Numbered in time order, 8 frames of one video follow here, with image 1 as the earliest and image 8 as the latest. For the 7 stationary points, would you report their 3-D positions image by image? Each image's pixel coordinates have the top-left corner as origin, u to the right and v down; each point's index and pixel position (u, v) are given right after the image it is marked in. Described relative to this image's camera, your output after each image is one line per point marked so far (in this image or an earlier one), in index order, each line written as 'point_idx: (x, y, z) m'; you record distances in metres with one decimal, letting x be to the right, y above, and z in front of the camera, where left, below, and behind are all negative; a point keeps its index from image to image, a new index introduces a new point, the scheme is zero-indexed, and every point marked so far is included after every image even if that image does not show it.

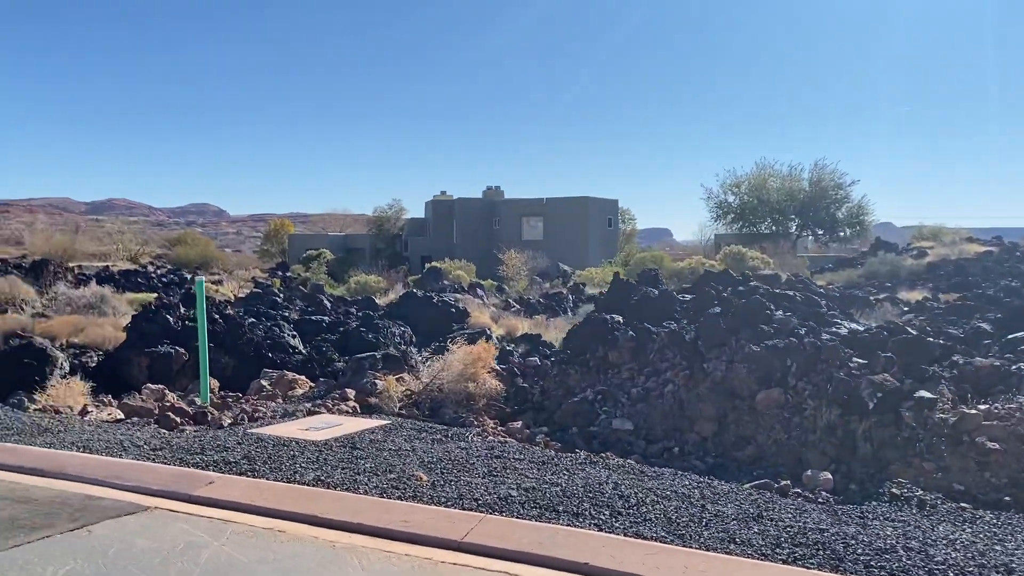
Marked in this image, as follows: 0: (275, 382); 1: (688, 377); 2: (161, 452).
0: (-4.4, -1.8, +16.7) m
1: (+2.1, -1.1, +10.7) m
2: (-3.9, -1.8, +9.8) m
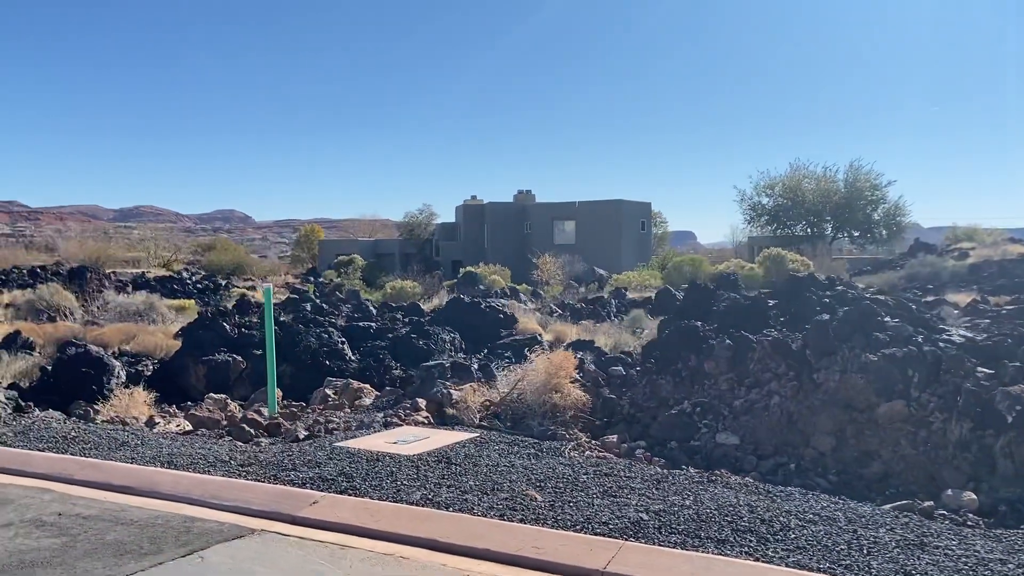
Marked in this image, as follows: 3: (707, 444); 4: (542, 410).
0: (-3.1, -1.9, +16.3) m
1: (+3.3, -1.1, +10.1) m
2: (-2.8, -1.9, +9.4) m
3: (+2.2, -1.8, +10.1) m
4: (+0.4, -1.6, +11.9) m
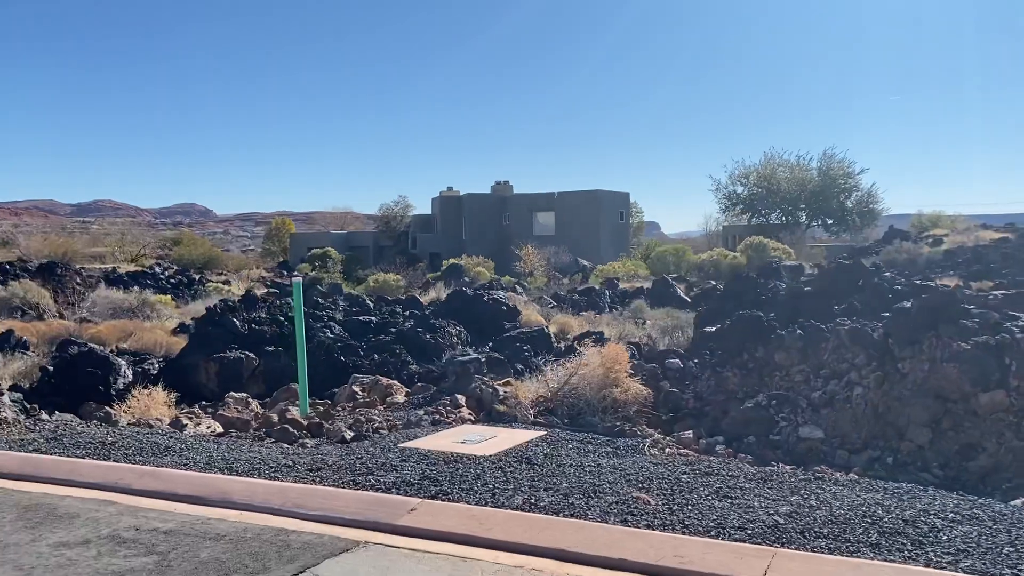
0: (-2.5, -1.8, +15.7) m
1: (+4.1, -1.0, +9.8) m
2: (-1.9, -1.8, +8.8) m
3: (+3.0, -1.6, +9.7) m
4: (+1.2, -1.5, +11.4) m
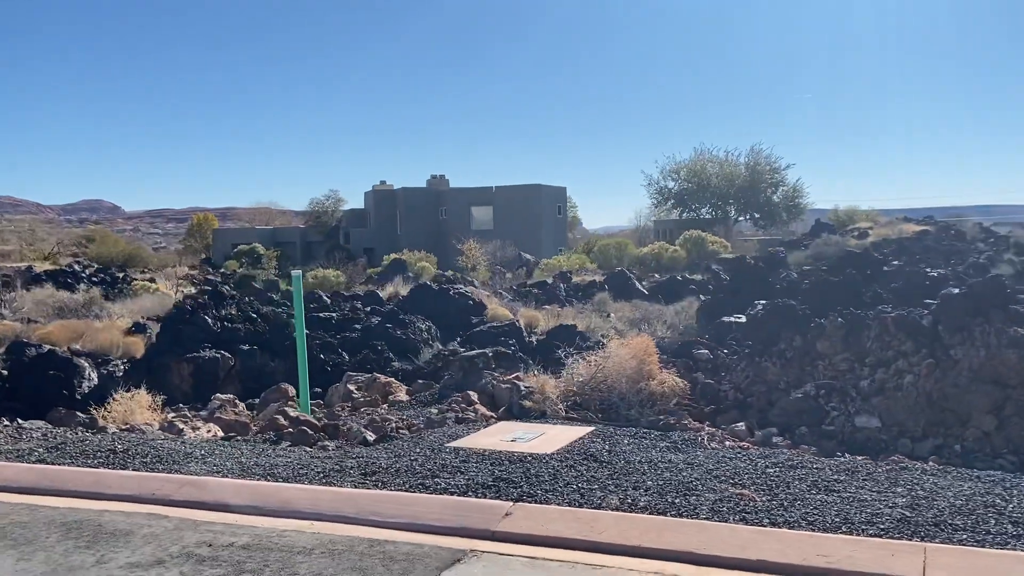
0: (-2.5, -1.7, +15.0) m
1: (+4.6, -0.8, +9.7) m
2: (-1.2, -1.7, +8.2) m
3: (+3.6, -1.5, +9.6) m
4: (+1.6, -1.4, +11.1) m
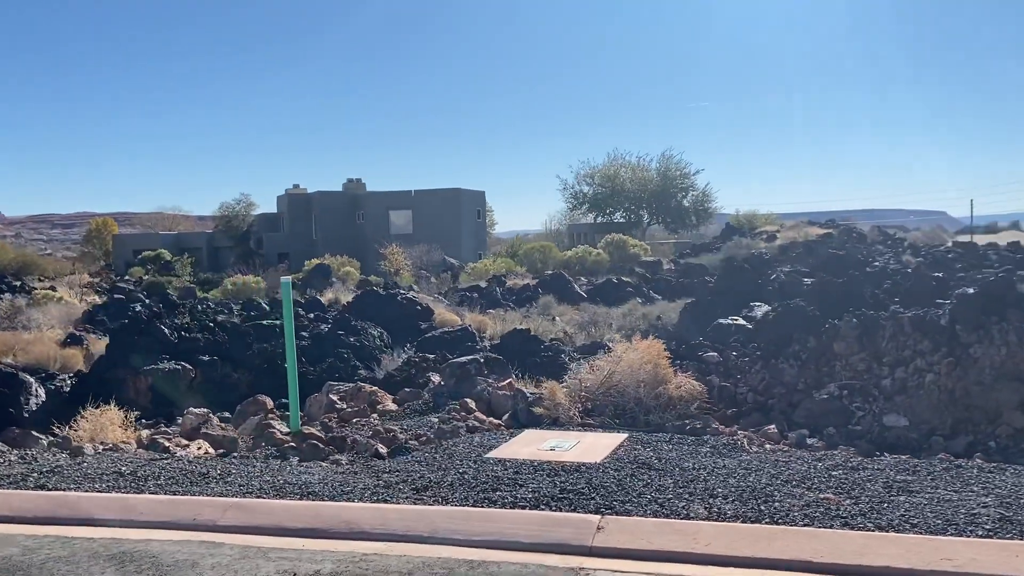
0: (-2.7, -1.8, +14.5) m
1: (+4.9, -0.9, +9.9) m
2: (-0.7, -1.8, +7.8) m
3: (+3.9, -1.5, +9.7) m
4: (+1.8, -1.4, +11.0) m
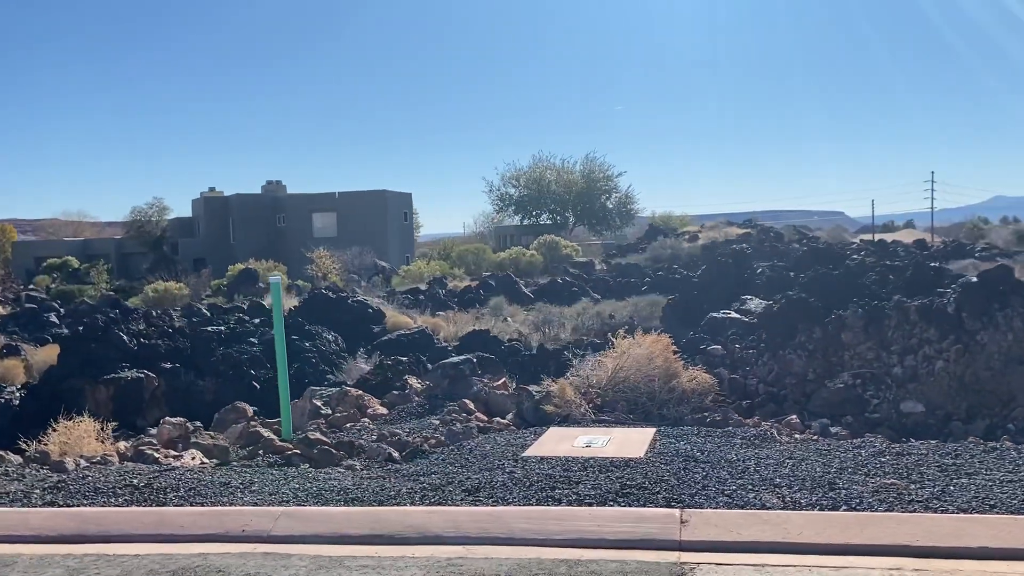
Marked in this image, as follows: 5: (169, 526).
0: (-2.8, -1.8, +14.0) m
1: (+5.2, -0.7, +10.2) m
2: (-0.2, -1.7, +7.6) m
3: (+4.2, -1.4, +9.8) m
4: (+2.0, -1.3, +11.0) m
5: (-2.7, -1.9, +7.0) m
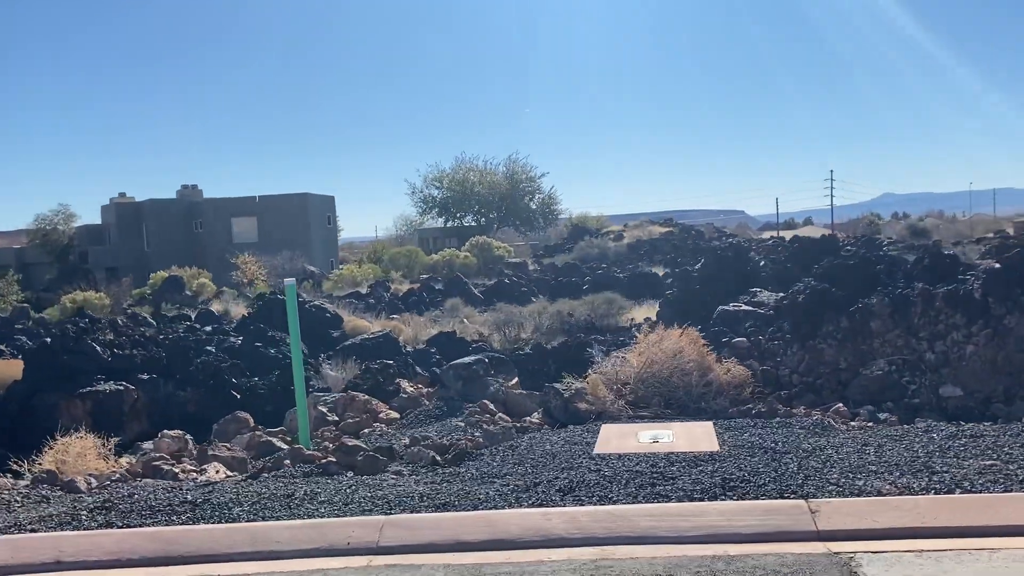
0: (-2.6, -1.8, +13.5) m
1: (+5.7, -0.6, +10.5) m
2: (+0.6, -1.7, +7.4) m
3: (+4.8, -1.3, +10.1) m
4: (+2.4, -1.3, +10.9) m
5: (-1.8, -1.9, +6.6) m
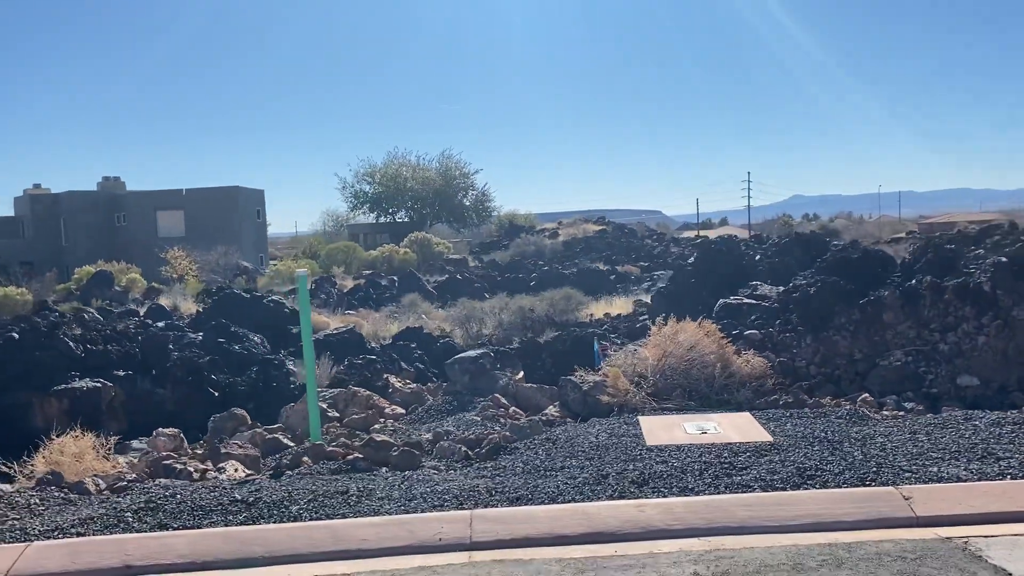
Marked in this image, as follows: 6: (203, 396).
0: (-2.5, -1.7, +13.1) m
1: (+6.0, -0.5, +10.9) m
2: (+1.2, -1.6, +7.3) m
3: (+5.1, -1.2, +10.3) m
4: (+2.7, -1.2, +11.0) m
5: (-1.1, -1.8, +6.3) m
6: (-5.3, -1.8, +15.3) m
